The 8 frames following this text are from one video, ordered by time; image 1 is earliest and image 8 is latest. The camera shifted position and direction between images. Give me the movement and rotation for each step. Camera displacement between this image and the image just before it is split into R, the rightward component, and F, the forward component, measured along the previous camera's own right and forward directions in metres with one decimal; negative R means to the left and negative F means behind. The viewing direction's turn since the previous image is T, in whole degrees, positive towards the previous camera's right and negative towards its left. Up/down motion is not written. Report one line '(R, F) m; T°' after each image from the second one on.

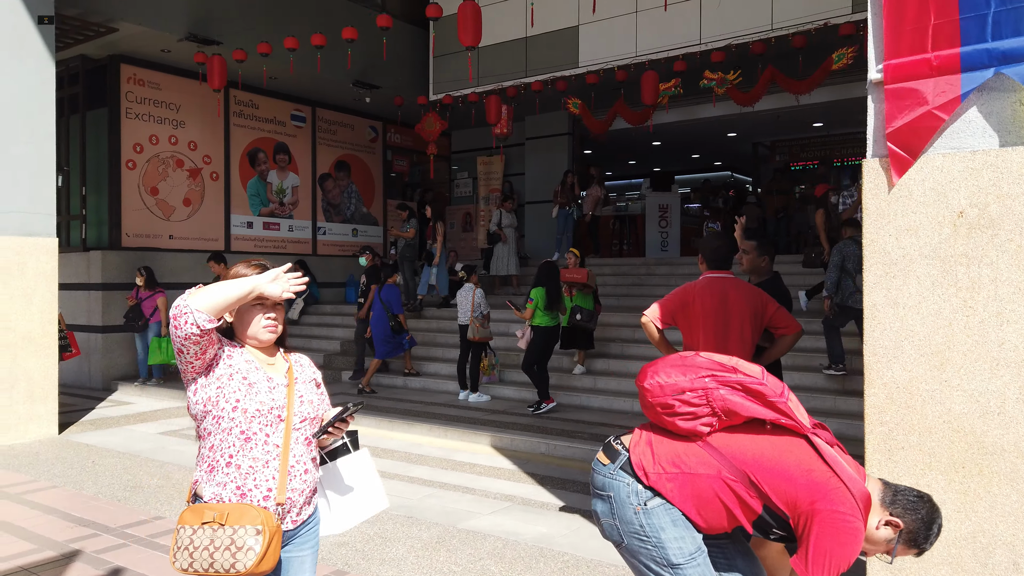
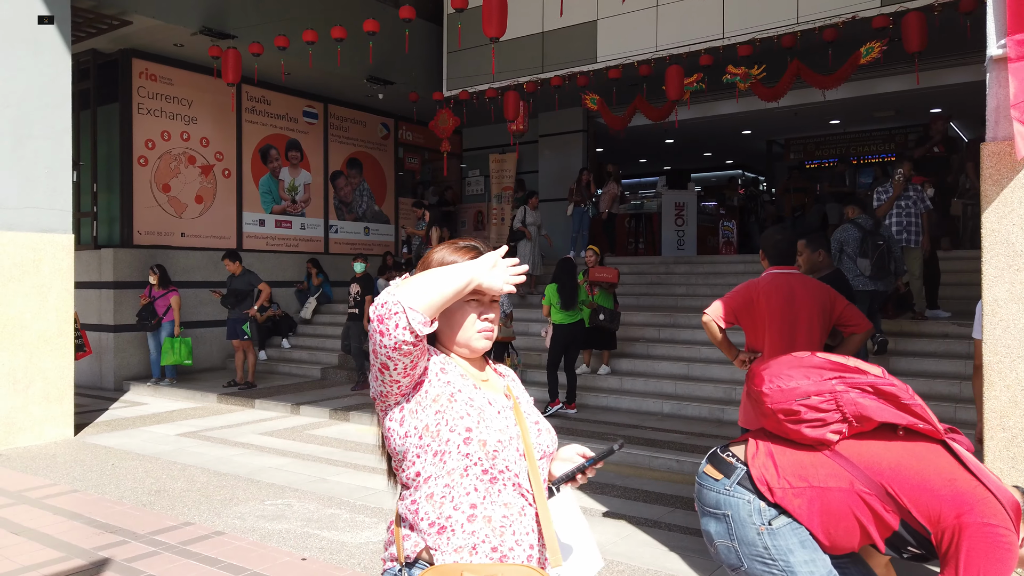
(-0.3, +0.2) m; 0°
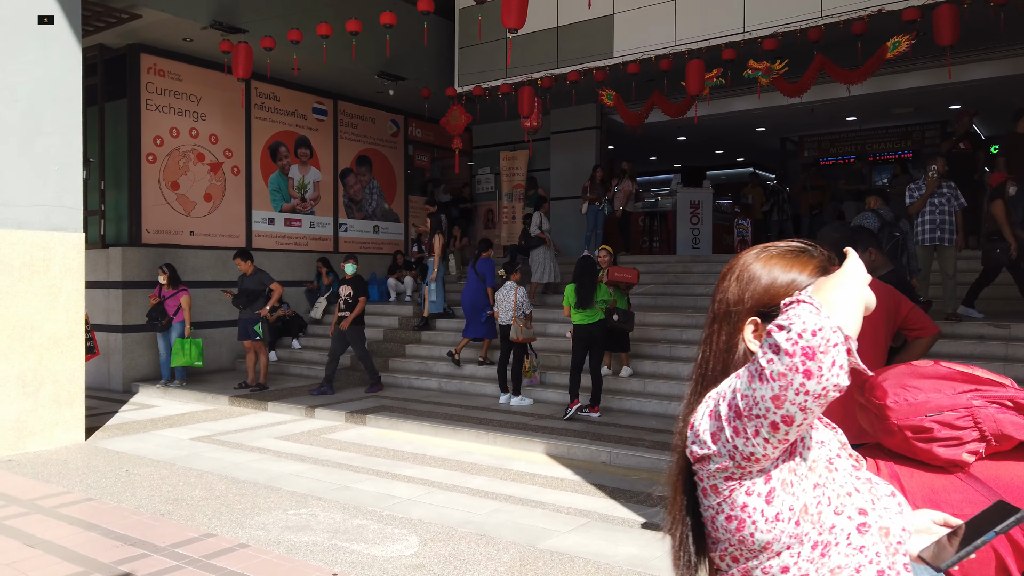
(-0.2, +0.2) m; 0°
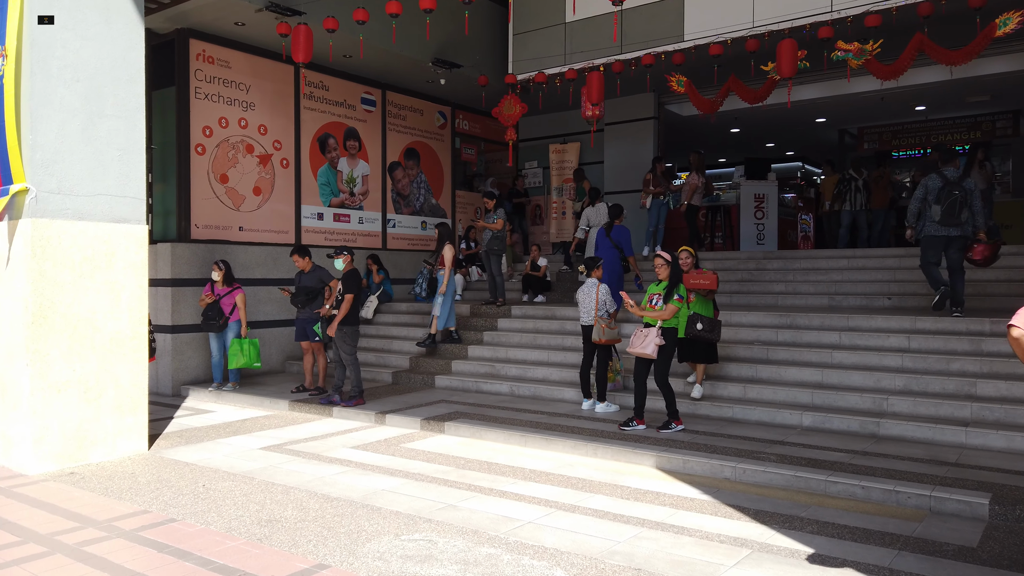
(-0.7, +0.6) m; -1°
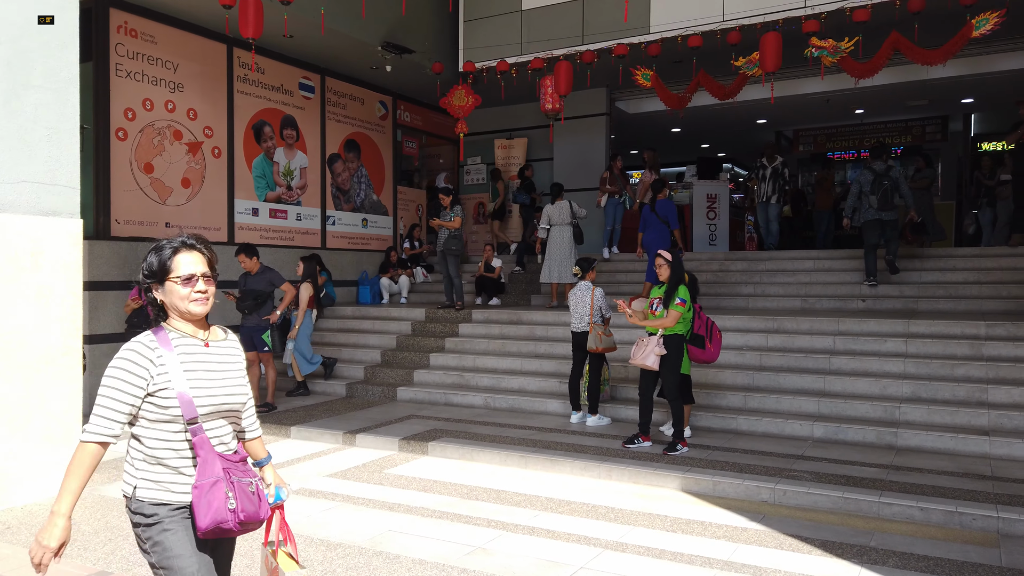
(-0.7, +0.7) m; +7°
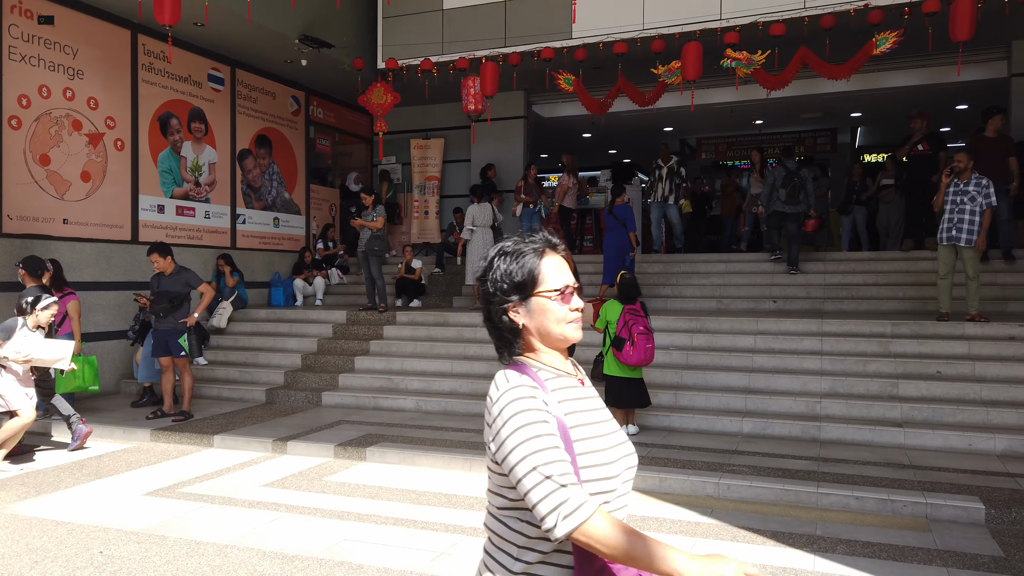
(-0.4, +0.1) m; +8°
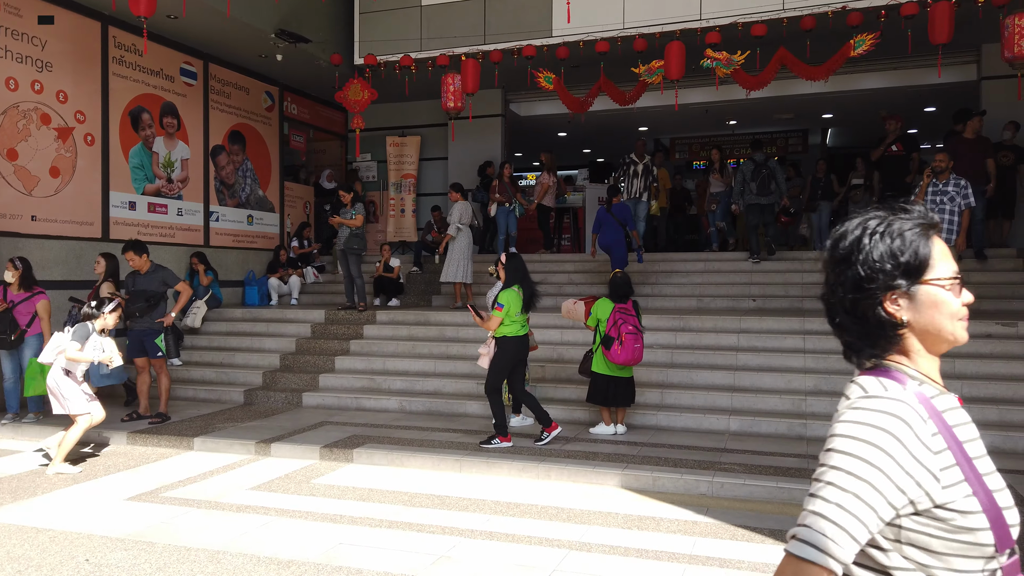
(-0.2, +0.1) m; +2°
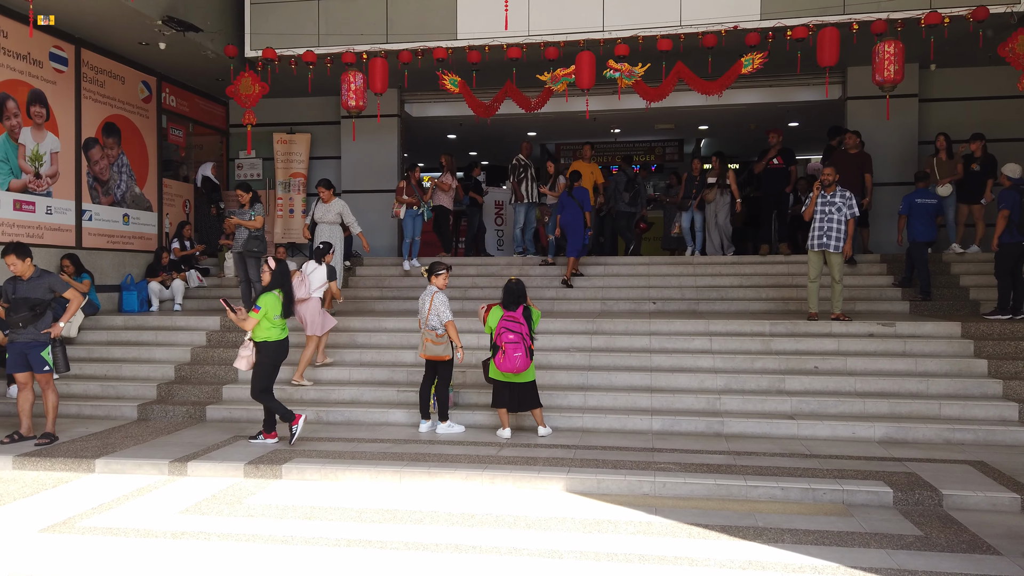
(-0.6, +0.1) m; +10°
